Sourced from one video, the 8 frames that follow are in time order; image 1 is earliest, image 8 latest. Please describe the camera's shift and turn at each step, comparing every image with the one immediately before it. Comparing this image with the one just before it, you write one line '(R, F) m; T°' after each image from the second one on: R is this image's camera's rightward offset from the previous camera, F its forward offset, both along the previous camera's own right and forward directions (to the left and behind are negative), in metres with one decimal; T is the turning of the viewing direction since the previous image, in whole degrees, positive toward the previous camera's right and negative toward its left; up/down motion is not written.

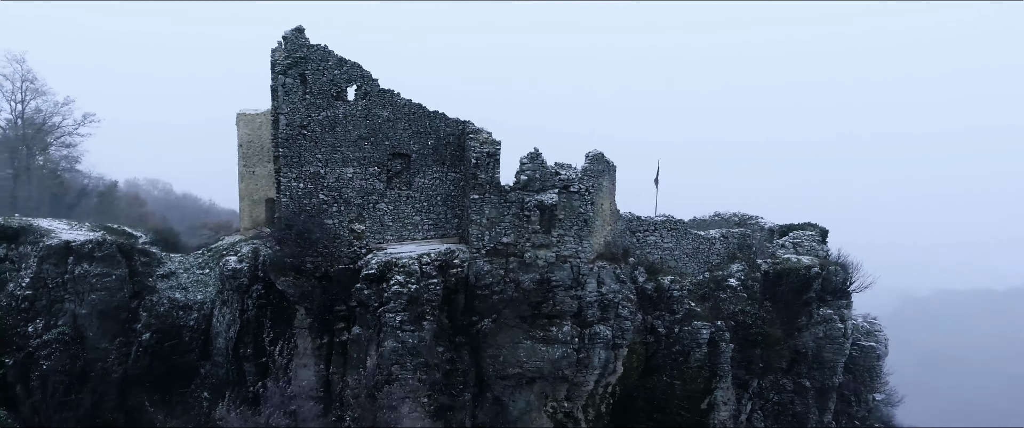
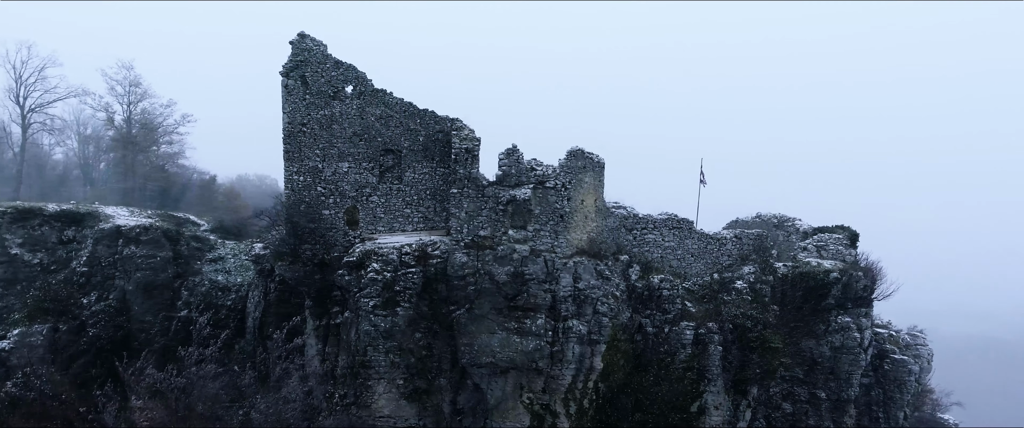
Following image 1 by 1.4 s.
(+2.6, -0.2) m; -9°
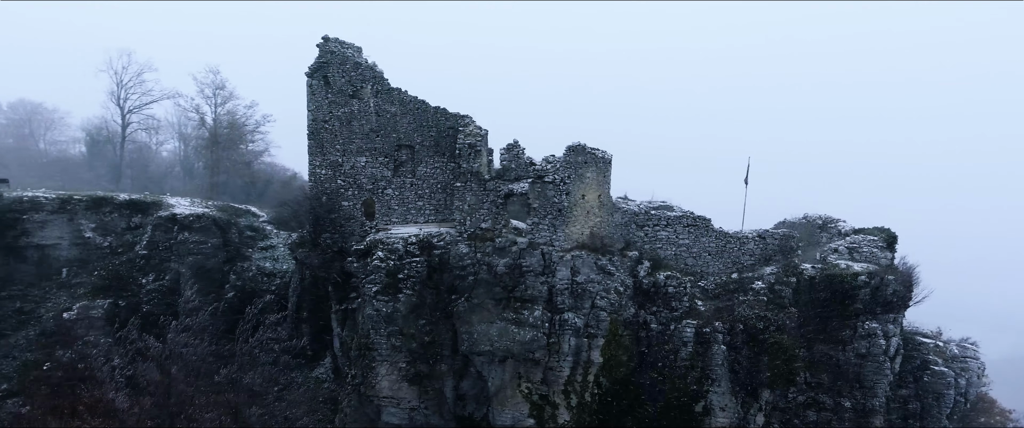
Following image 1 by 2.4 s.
(+1.8, -0.2) m; -8°
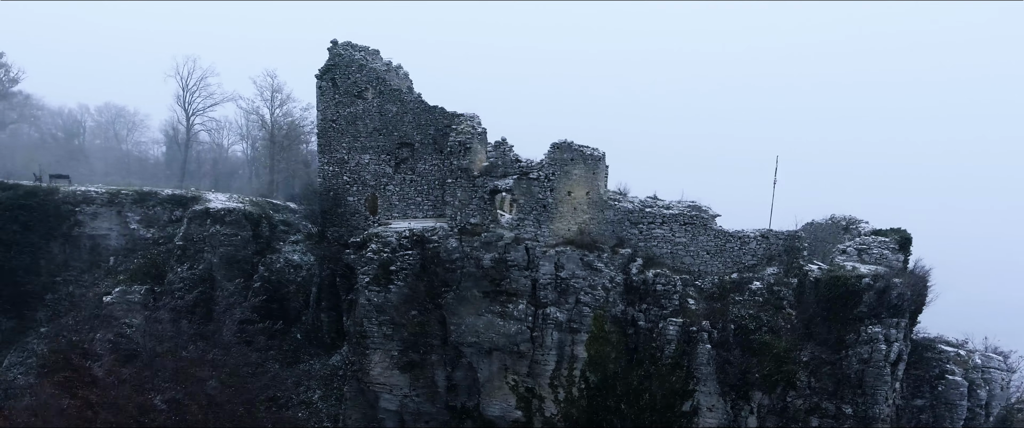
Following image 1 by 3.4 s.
(+1.8, -0.3) m; -6°
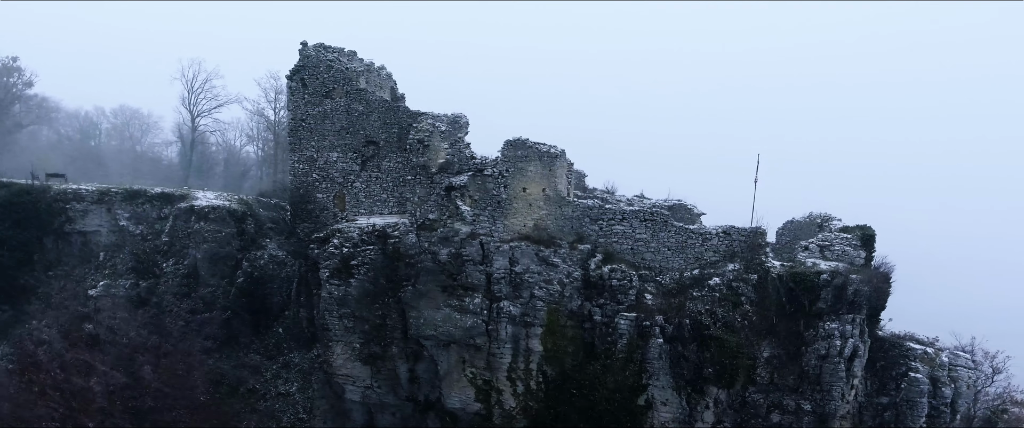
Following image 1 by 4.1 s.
(+1.5, -0.2) m; -2°
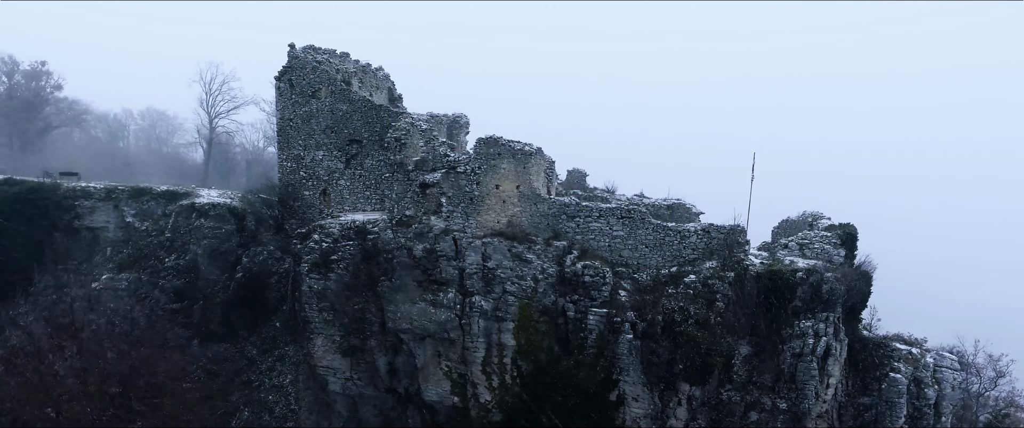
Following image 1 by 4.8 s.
(+1.3, -0.2) m; -3°
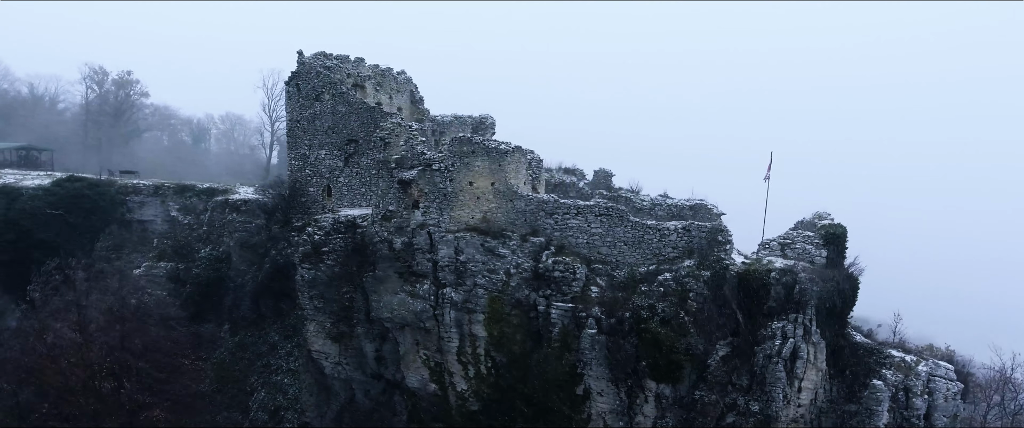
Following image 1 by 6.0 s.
(+2.5, -0.4) m; -7°
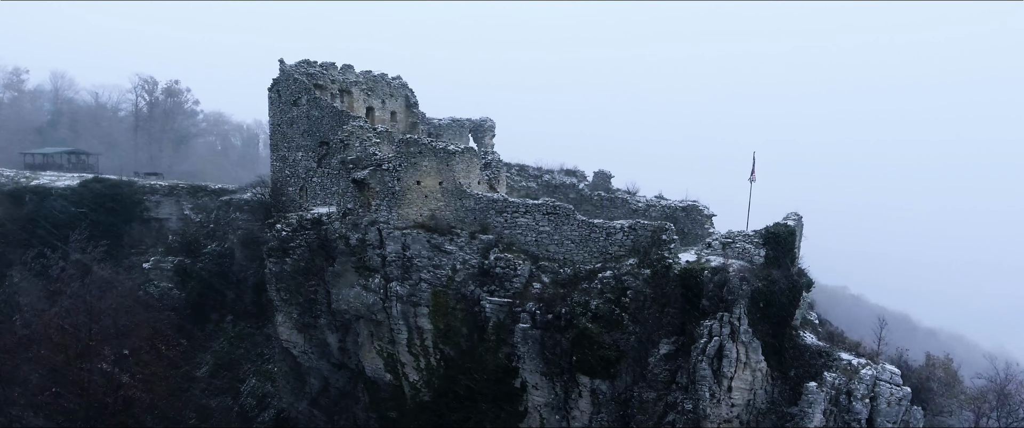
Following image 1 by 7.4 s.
(+2.9, -0.4) m; -6°
